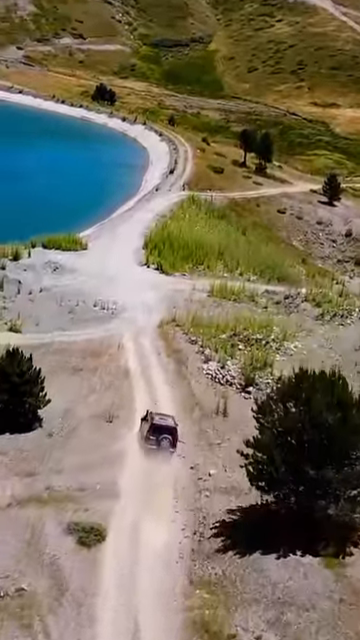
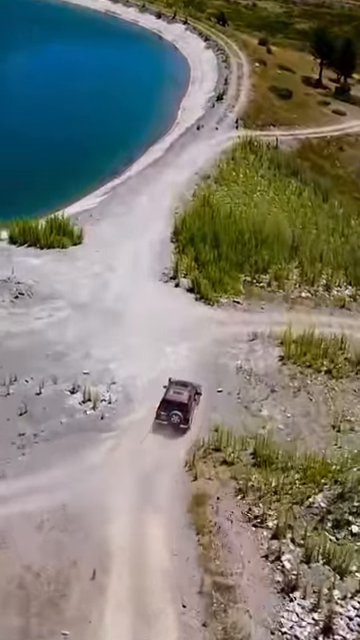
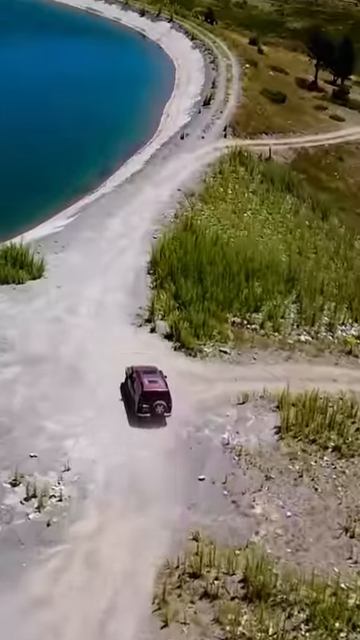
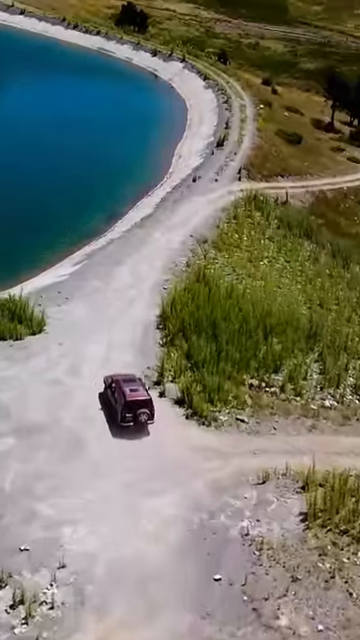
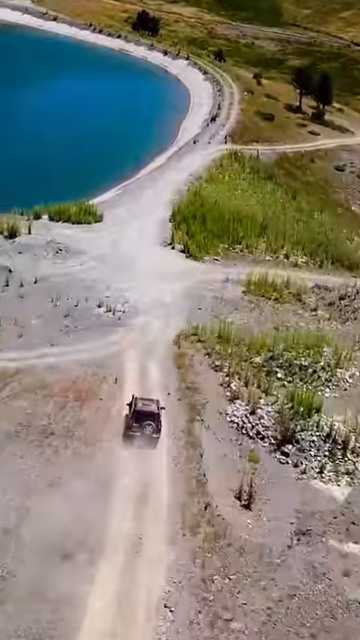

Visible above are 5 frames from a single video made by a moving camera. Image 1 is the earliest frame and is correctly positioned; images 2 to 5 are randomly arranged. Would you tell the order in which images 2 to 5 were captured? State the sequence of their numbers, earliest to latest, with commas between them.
5, 2, 3, 4
